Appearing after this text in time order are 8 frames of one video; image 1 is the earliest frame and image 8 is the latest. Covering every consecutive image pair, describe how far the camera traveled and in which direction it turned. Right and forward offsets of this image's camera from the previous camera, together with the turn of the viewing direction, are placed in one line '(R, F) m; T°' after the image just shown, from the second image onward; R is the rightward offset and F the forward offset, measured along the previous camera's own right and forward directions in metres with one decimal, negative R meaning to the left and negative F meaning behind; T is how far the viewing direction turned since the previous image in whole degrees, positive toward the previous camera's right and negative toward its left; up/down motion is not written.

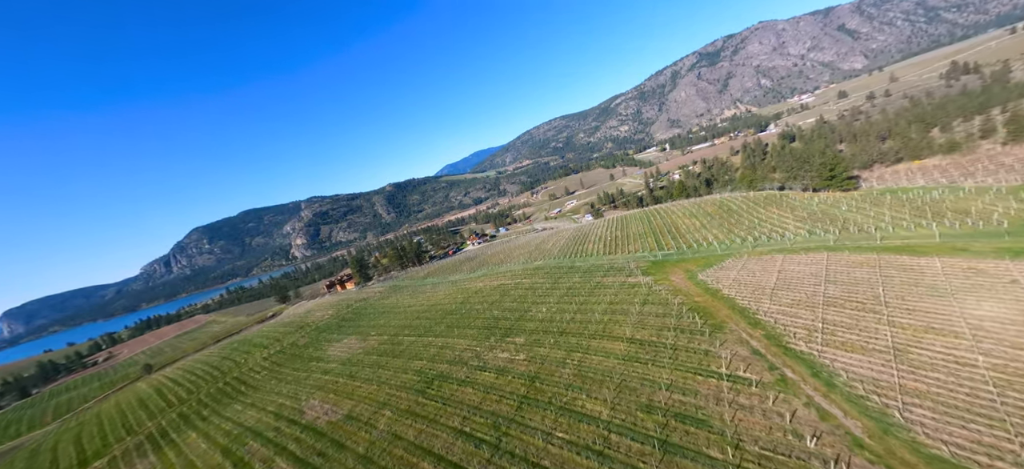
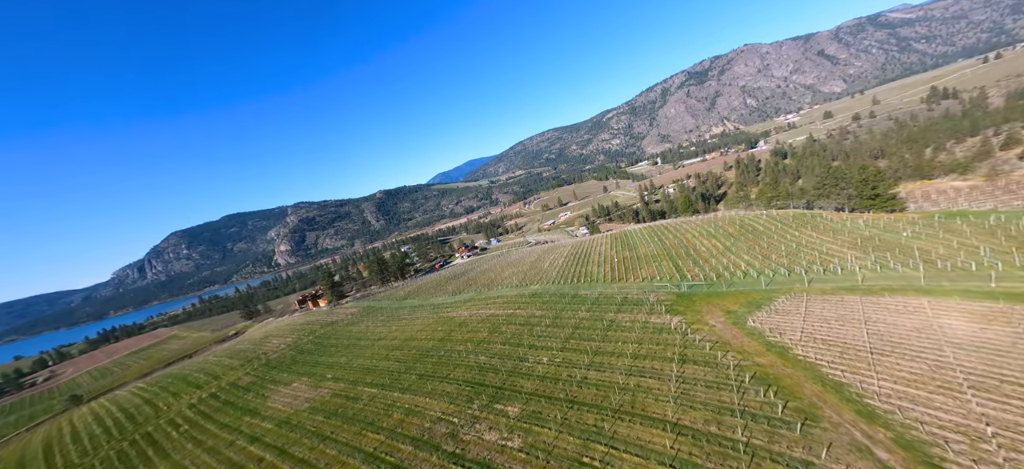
(-0.2, +6.8) m; +2°
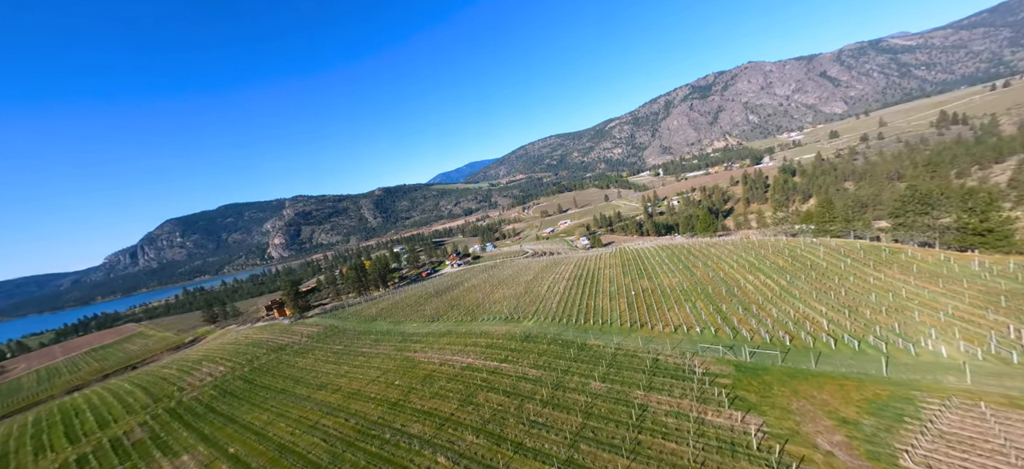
(+0.6, +9.1) m; 0°
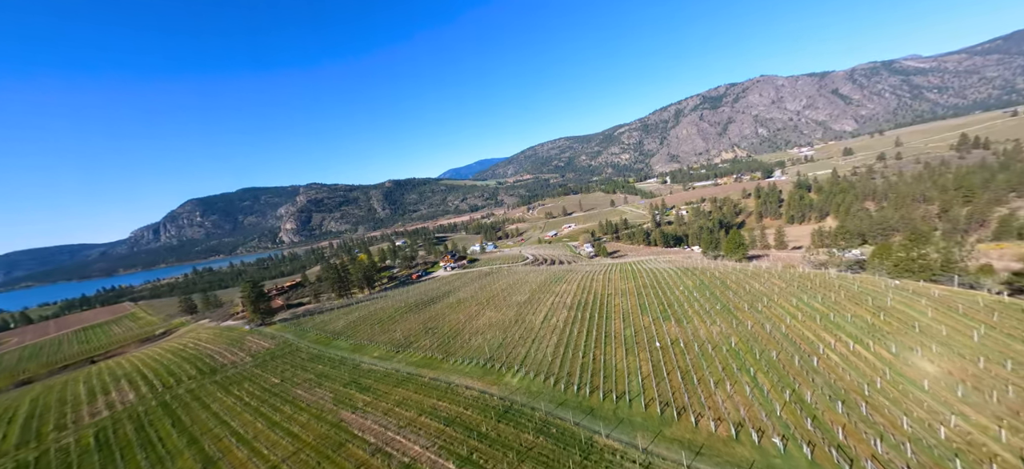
(+1.1, +9.1) m; 0°
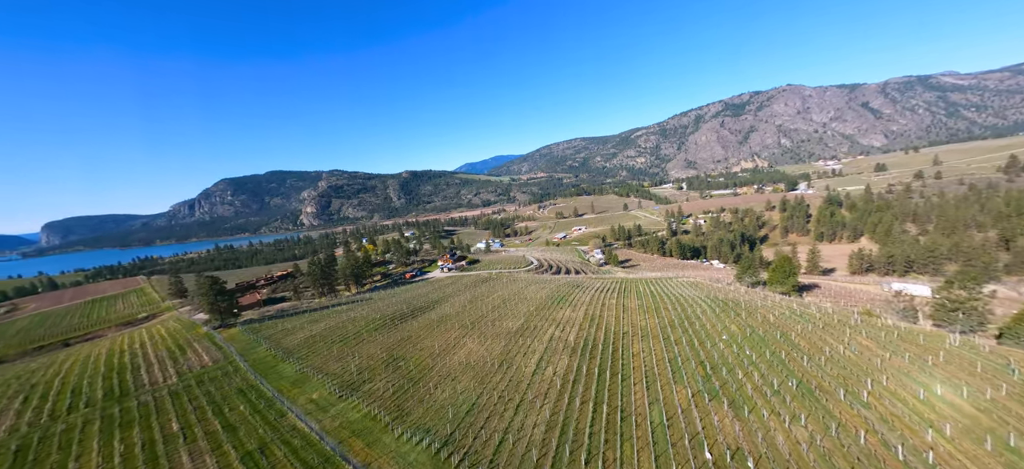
(+1.7, +9.5) m; -2°
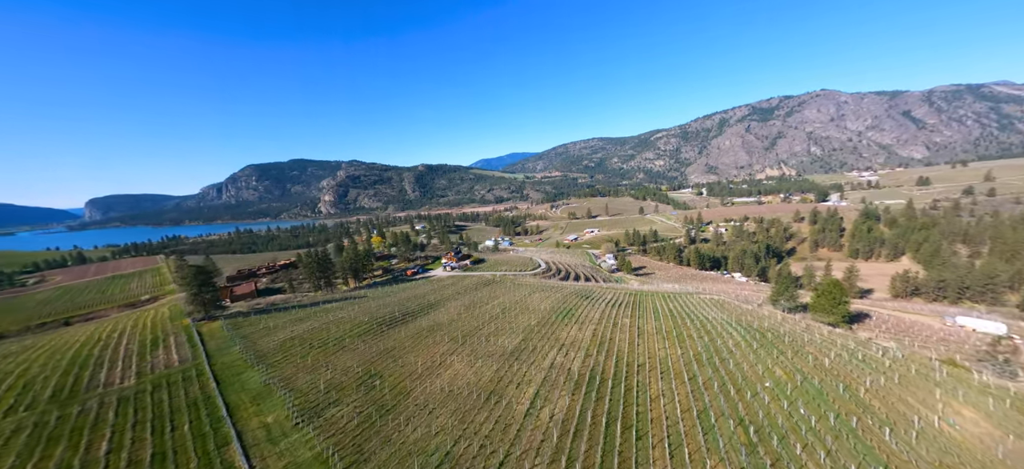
(+1.2, +5.4) m; -2°
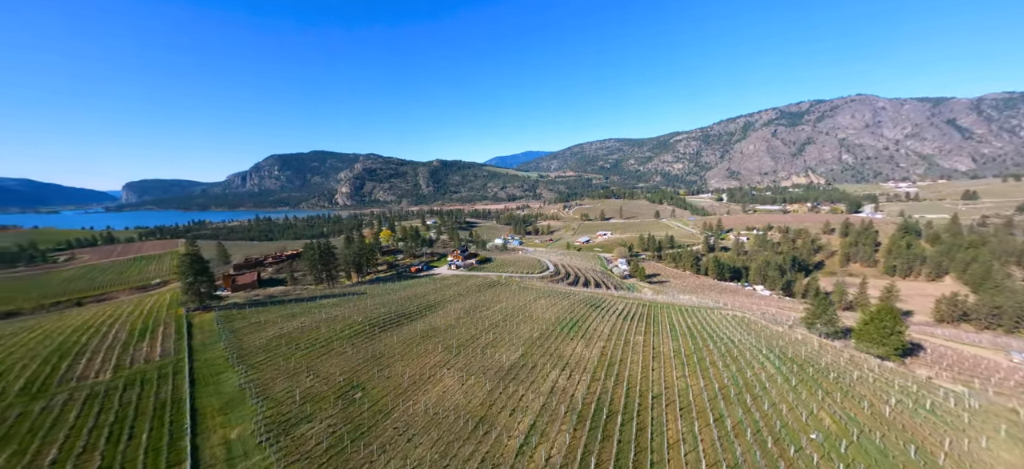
(+1.0, +3.7) m; -2°
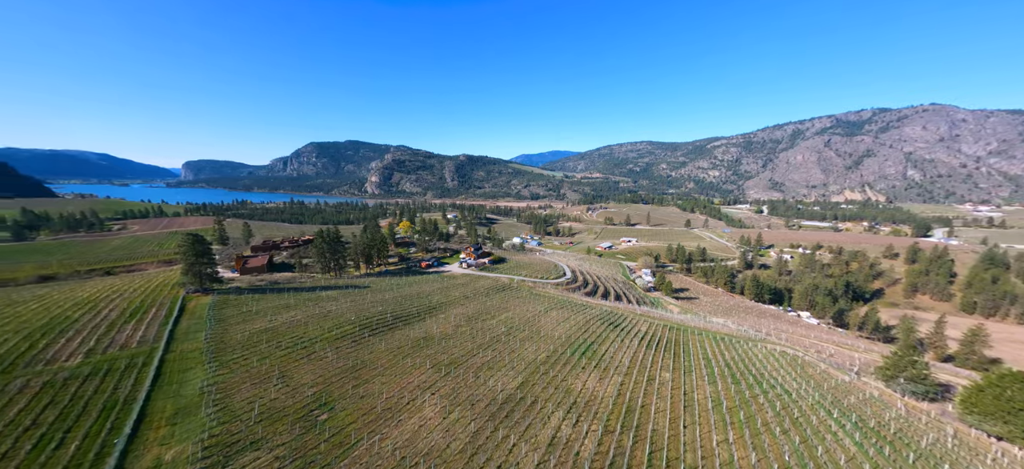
(+1.4, +5.5) m; -5°
